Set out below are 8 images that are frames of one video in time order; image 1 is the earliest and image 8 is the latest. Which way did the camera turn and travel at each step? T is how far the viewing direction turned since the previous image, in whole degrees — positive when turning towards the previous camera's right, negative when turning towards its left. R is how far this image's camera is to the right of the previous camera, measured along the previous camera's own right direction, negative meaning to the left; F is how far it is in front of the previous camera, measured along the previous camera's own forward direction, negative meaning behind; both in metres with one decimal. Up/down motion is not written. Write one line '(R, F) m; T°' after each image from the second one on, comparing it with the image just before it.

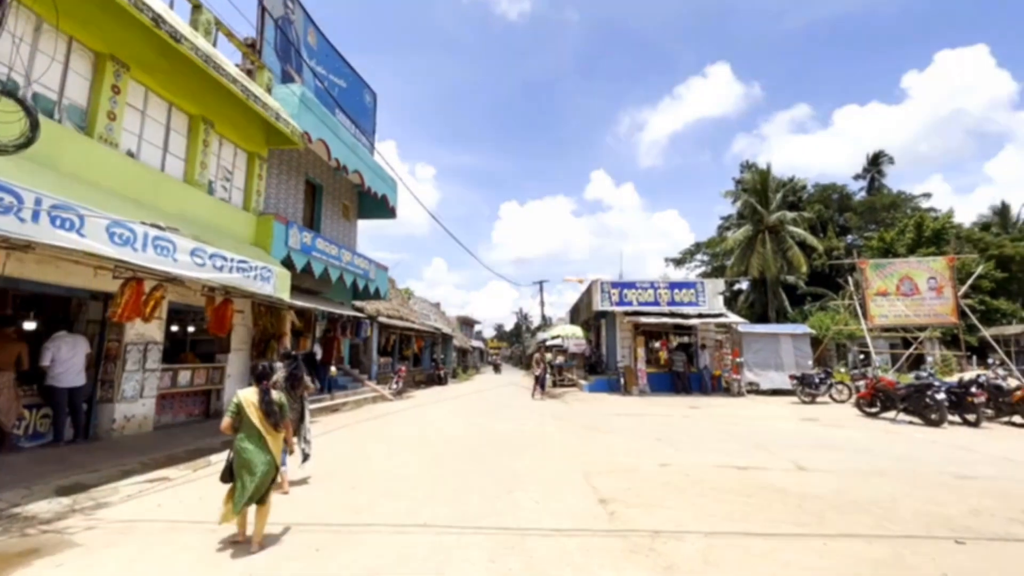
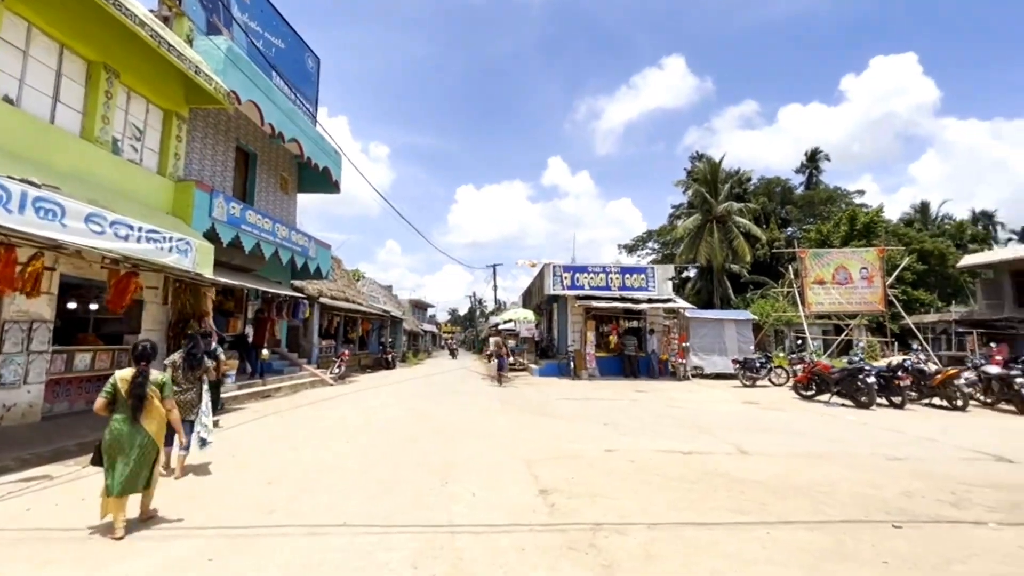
(+0.2, +0.5) m; +5°
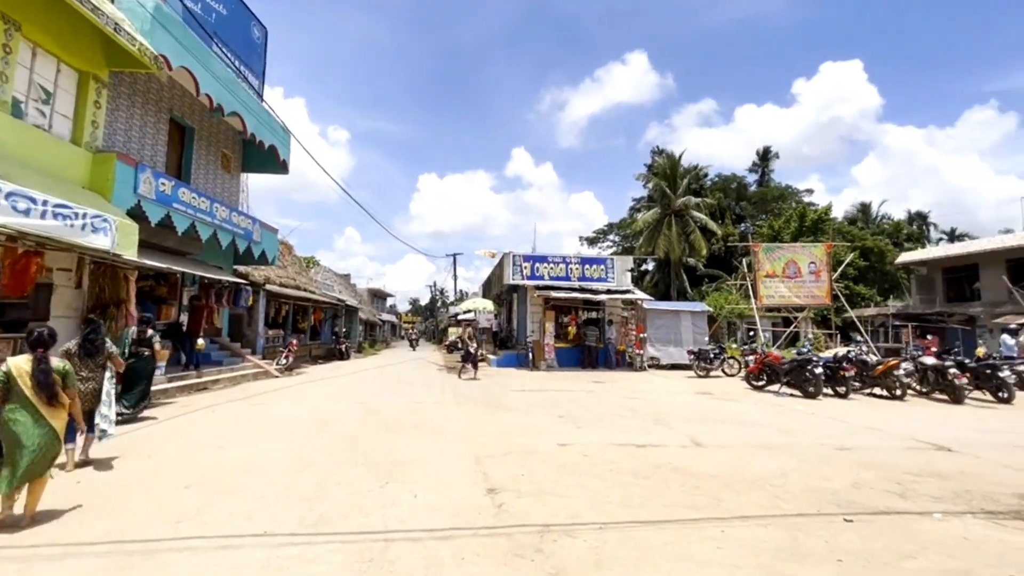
(+0.2, +0.4) m; +5°
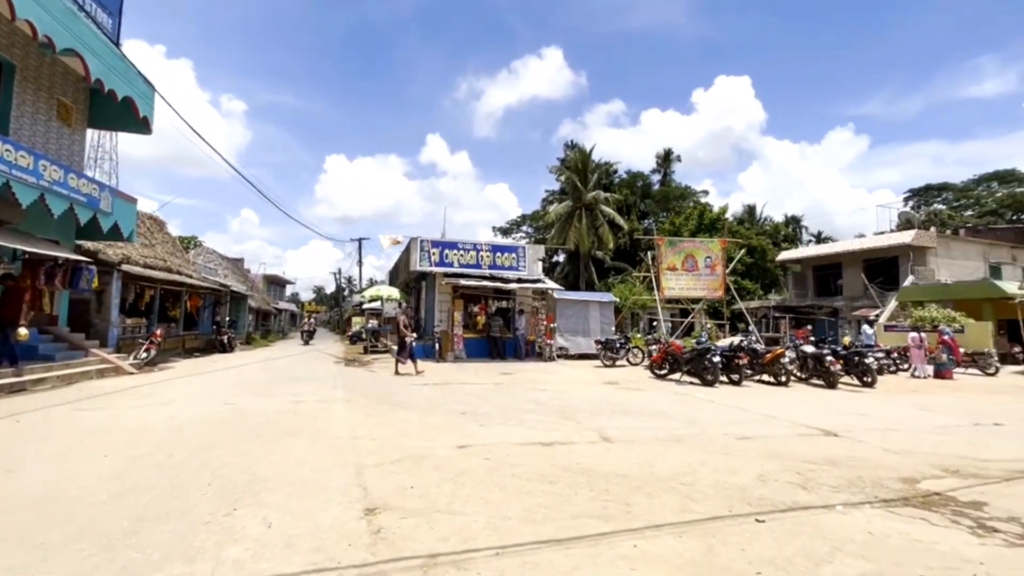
(+0.2, +0.8) m; +10°
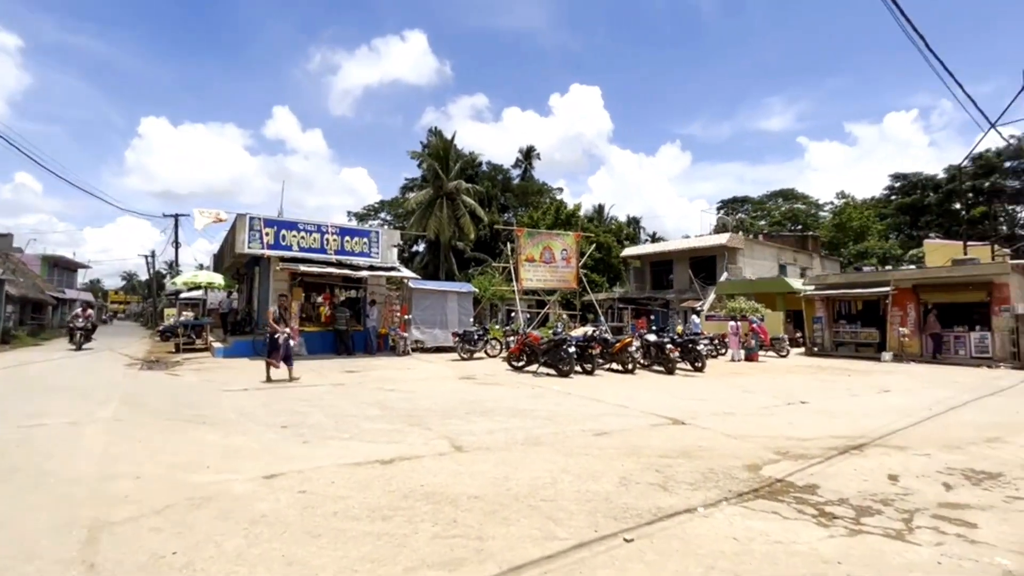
(+0.3, +1.0) m; +17°
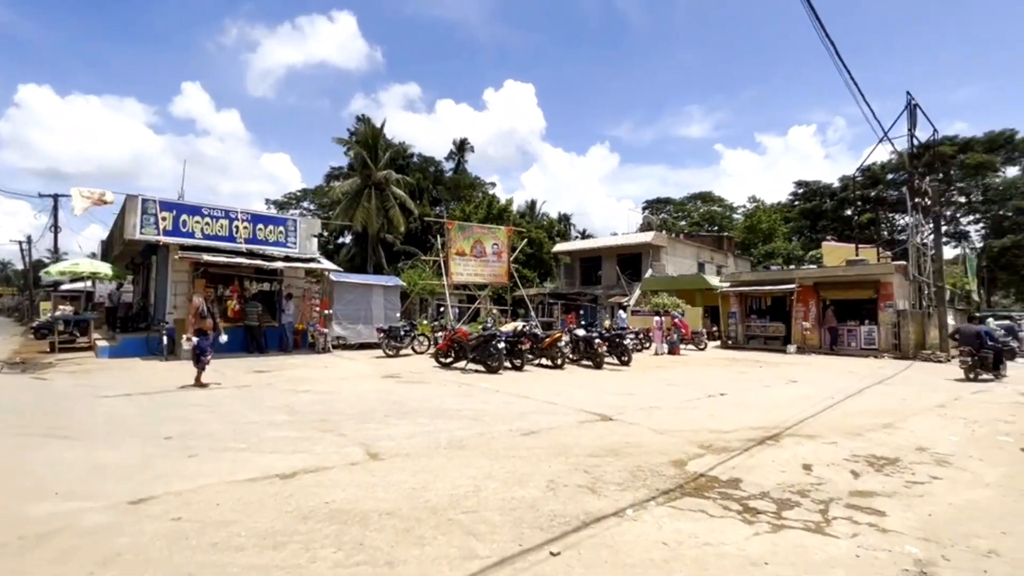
(+0.1, +0.4) m; +8°
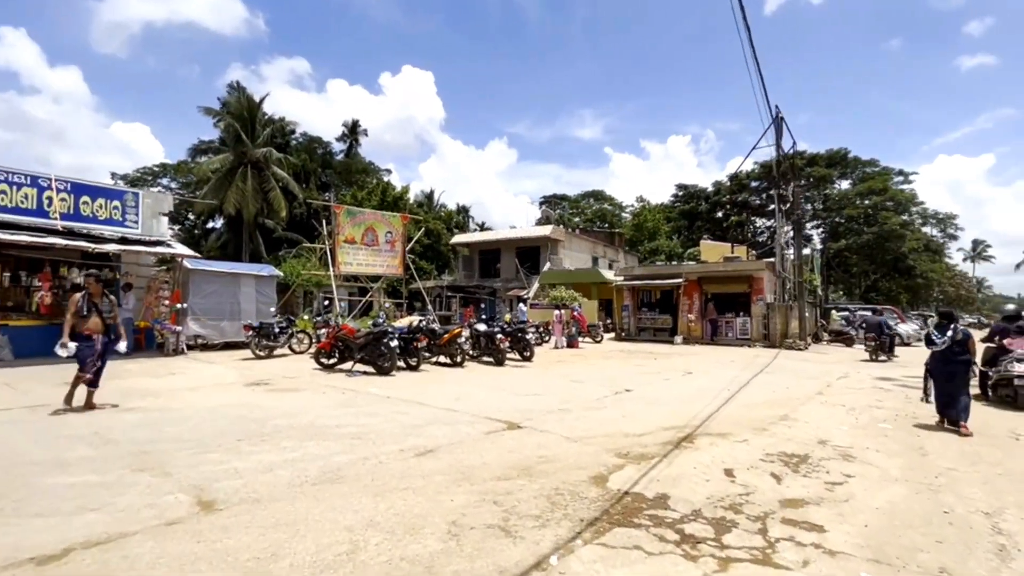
(0.0, +1.0) m; +12°
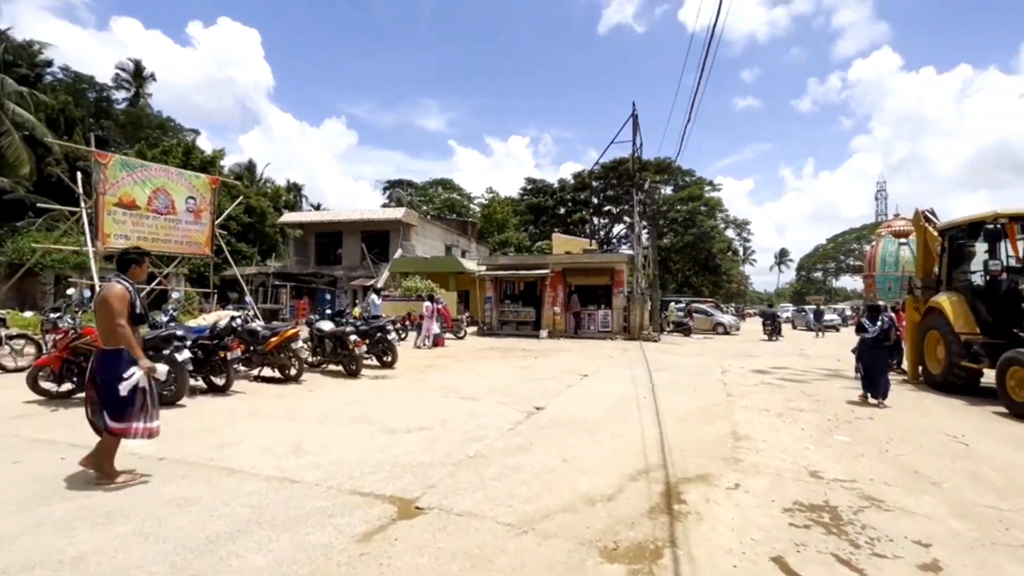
(-0.4, +2.8) m; +19°
